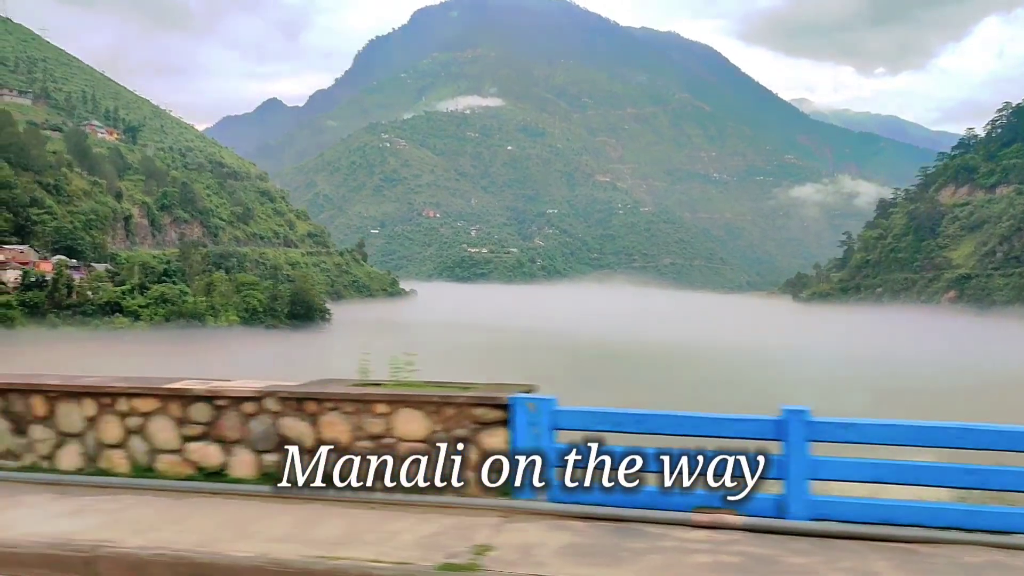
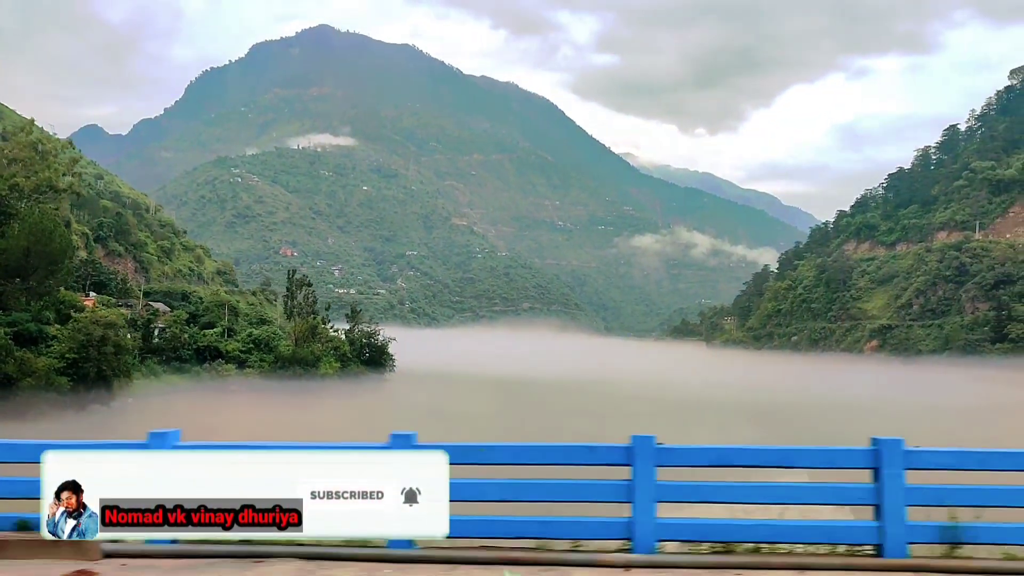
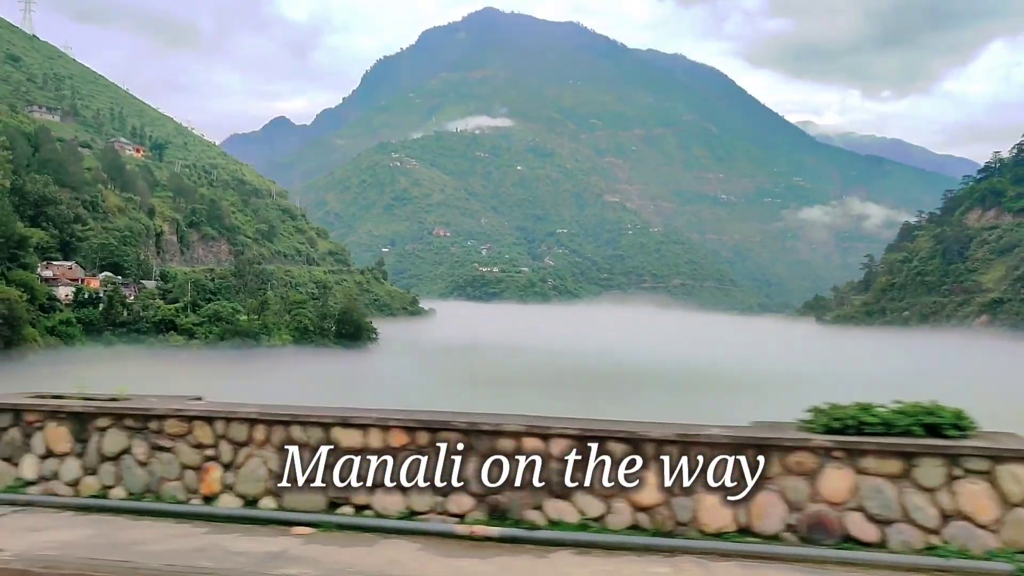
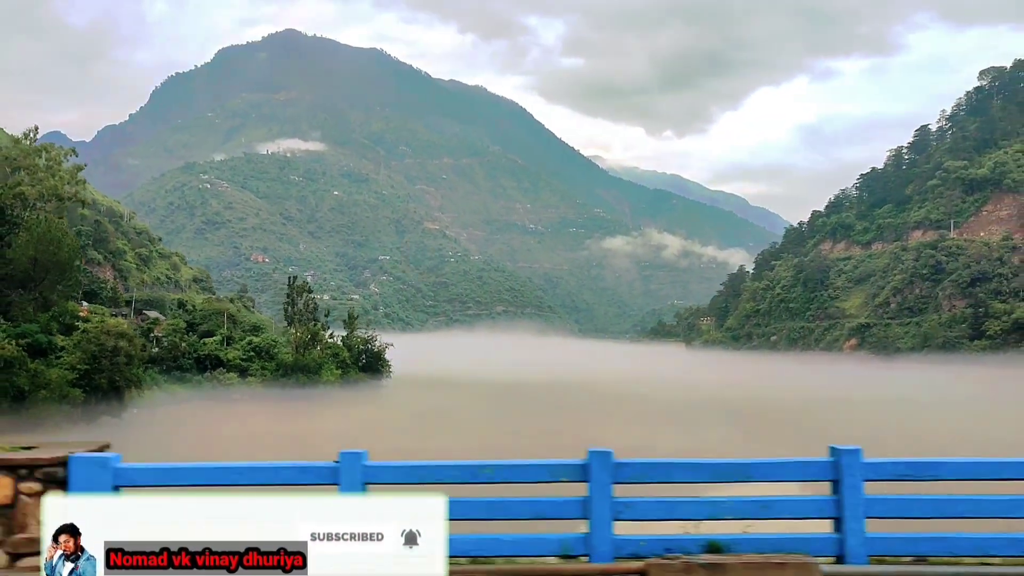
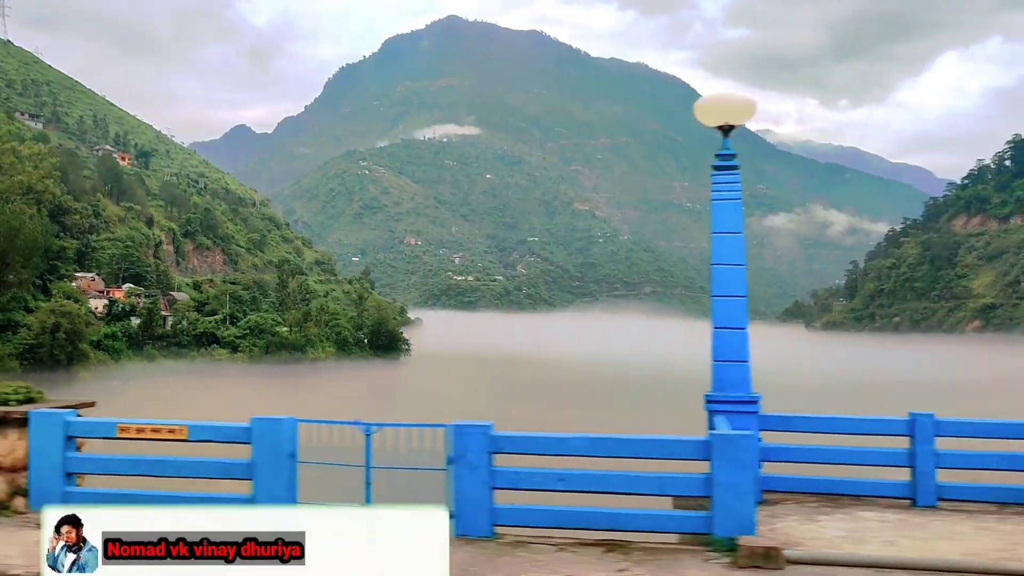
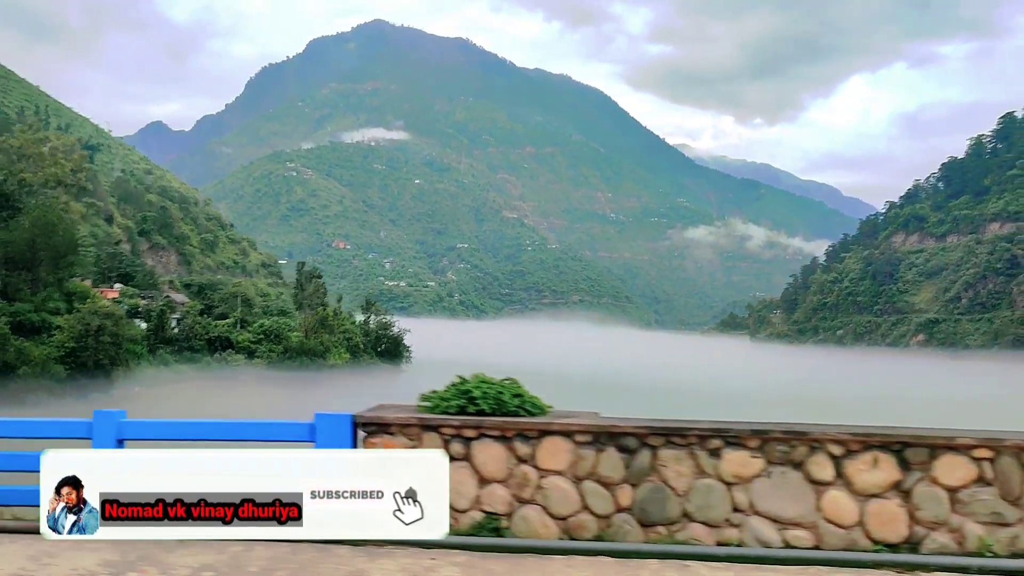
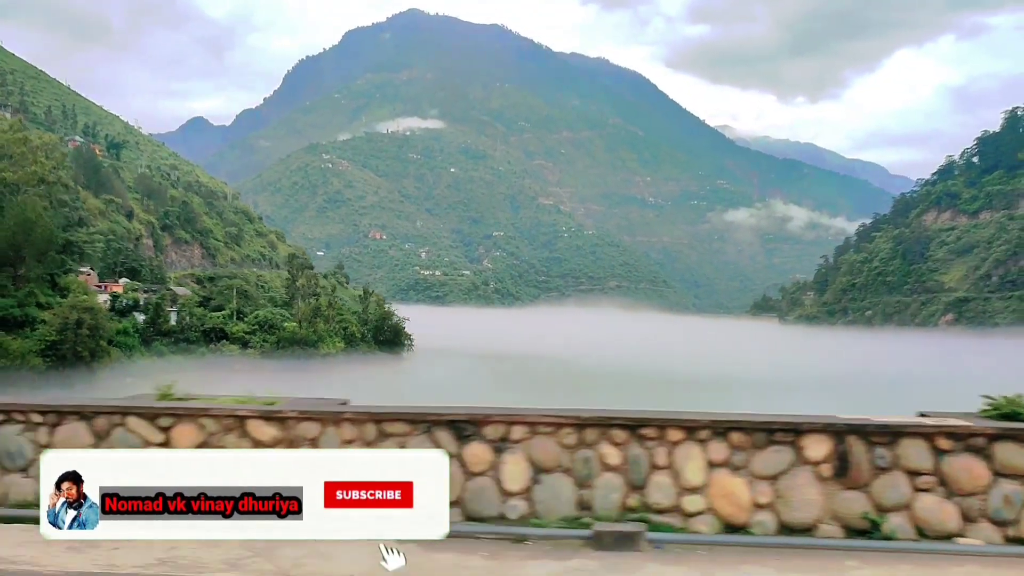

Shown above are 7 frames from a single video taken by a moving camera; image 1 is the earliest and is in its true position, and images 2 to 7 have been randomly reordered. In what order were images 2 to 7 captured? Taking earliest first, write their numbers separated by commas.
3, 5, 7, 6, 2, 4
